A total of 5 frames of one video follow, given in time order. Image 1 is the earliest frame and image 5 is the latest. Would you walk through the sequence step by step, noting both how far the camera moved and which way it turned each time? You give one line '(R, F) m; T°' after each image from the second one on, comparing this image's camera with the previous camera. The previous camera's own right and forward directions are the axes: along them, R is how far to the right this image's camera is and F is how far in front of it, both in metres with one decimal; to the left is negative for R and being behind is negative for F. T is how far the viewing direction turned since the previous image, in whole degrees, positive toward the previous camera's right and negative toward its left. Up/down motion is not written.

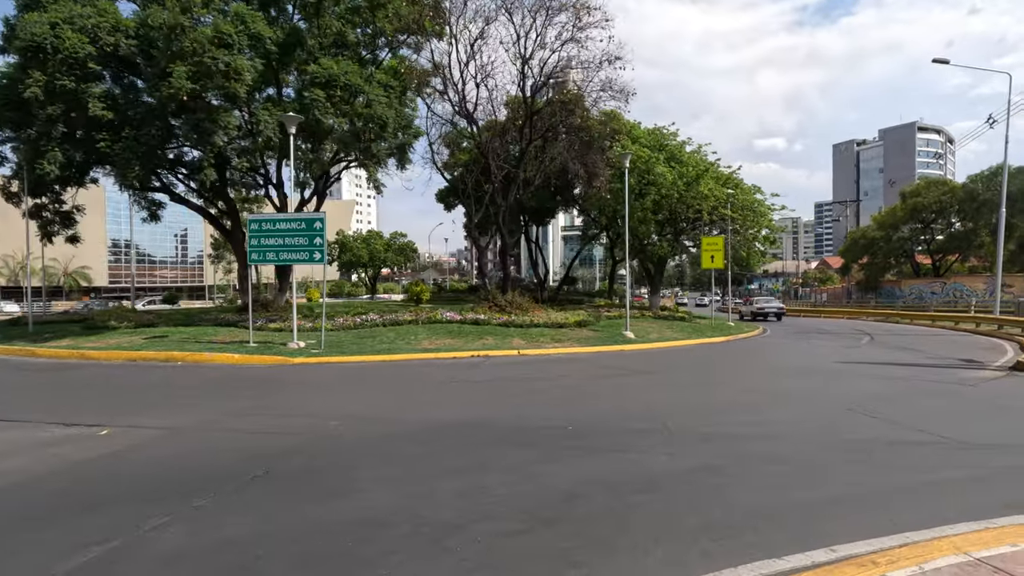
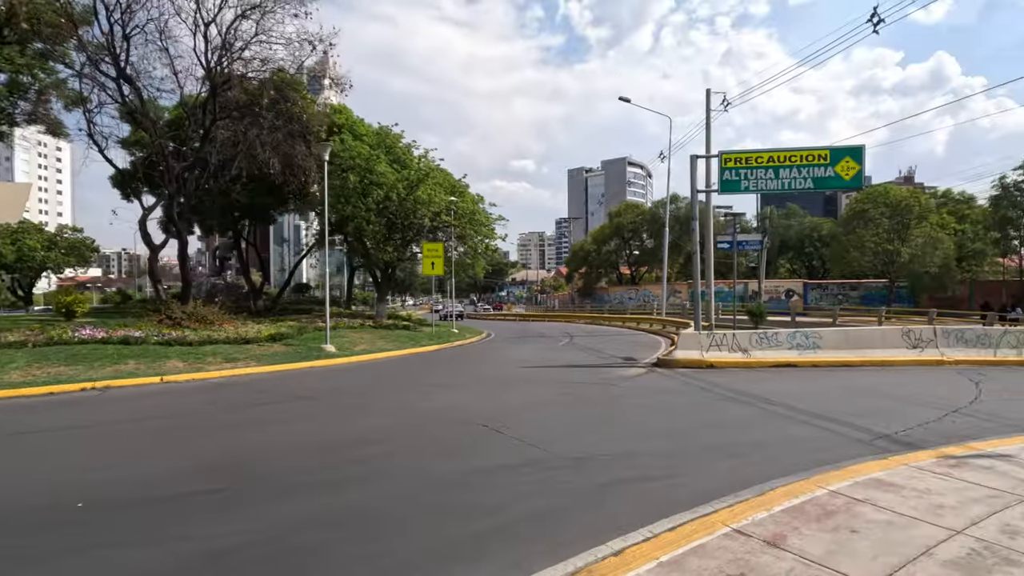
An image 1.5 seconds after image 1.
(+2.4, +1.1) m; +25°
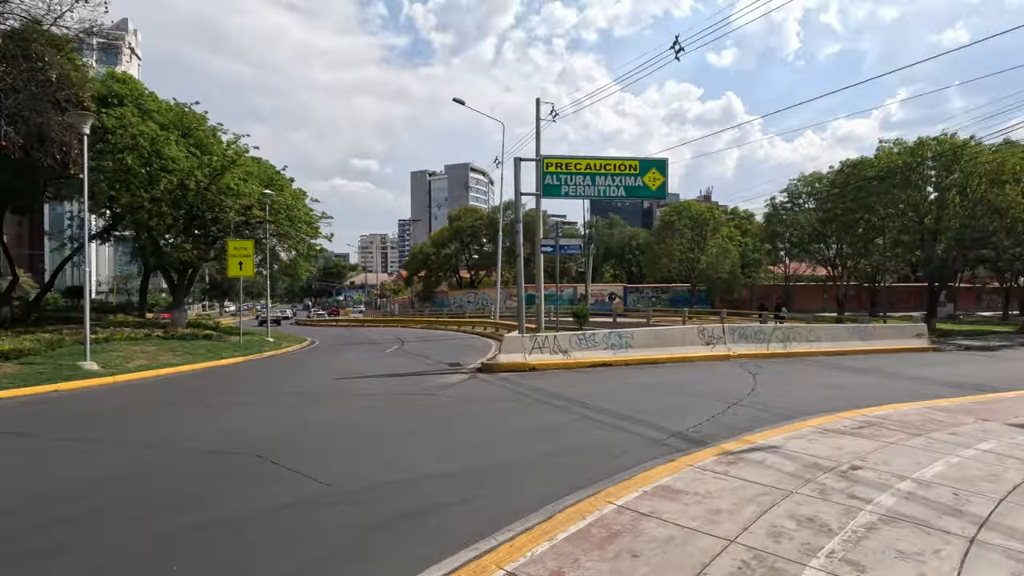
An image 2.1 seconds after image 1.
(+0.7, +0.8) m; +16°
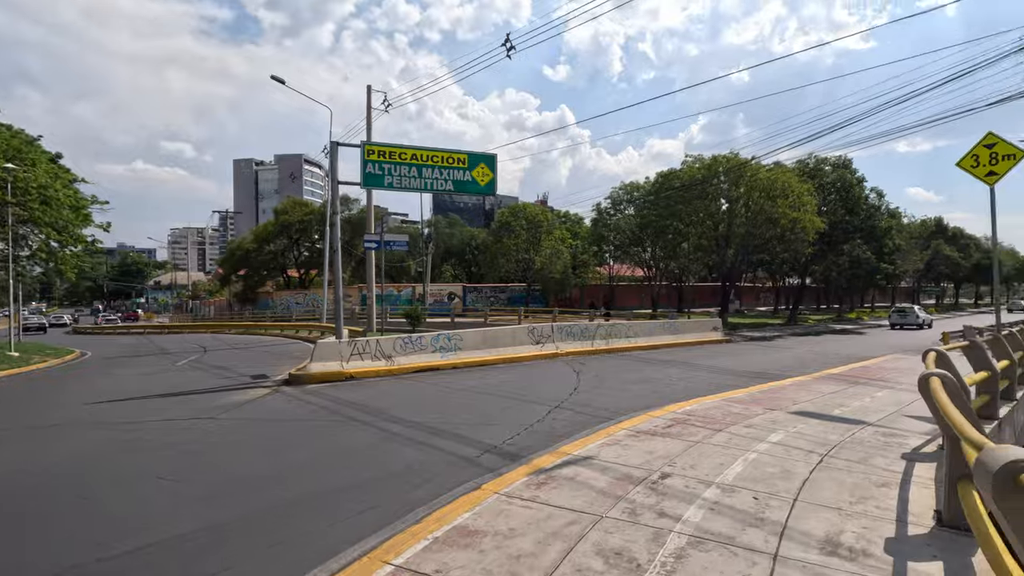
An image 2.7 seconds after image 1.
(+0.6, +1.0) m; +17°
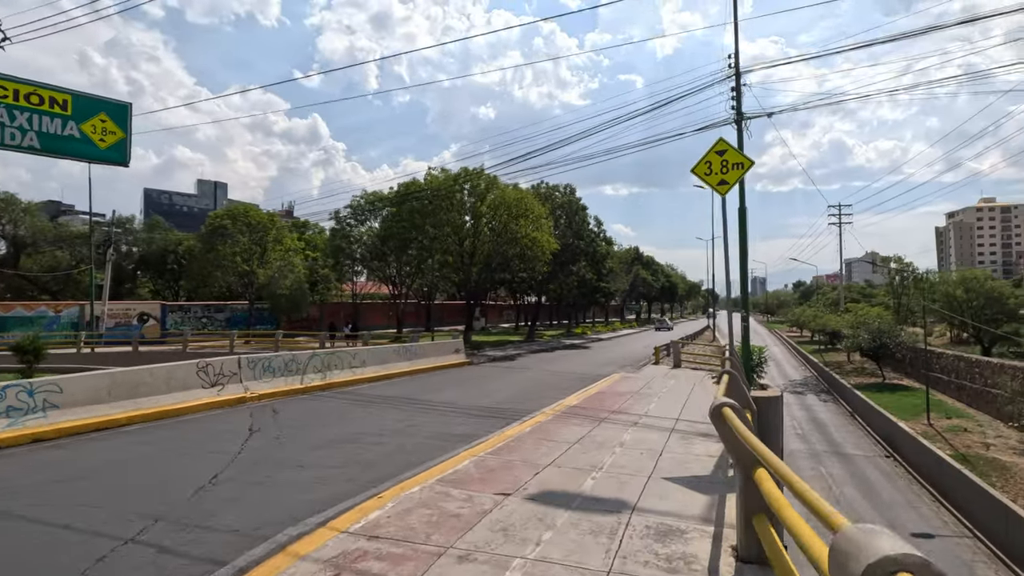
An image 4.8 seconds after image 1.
(+1.7, +3.4) m; +26°
